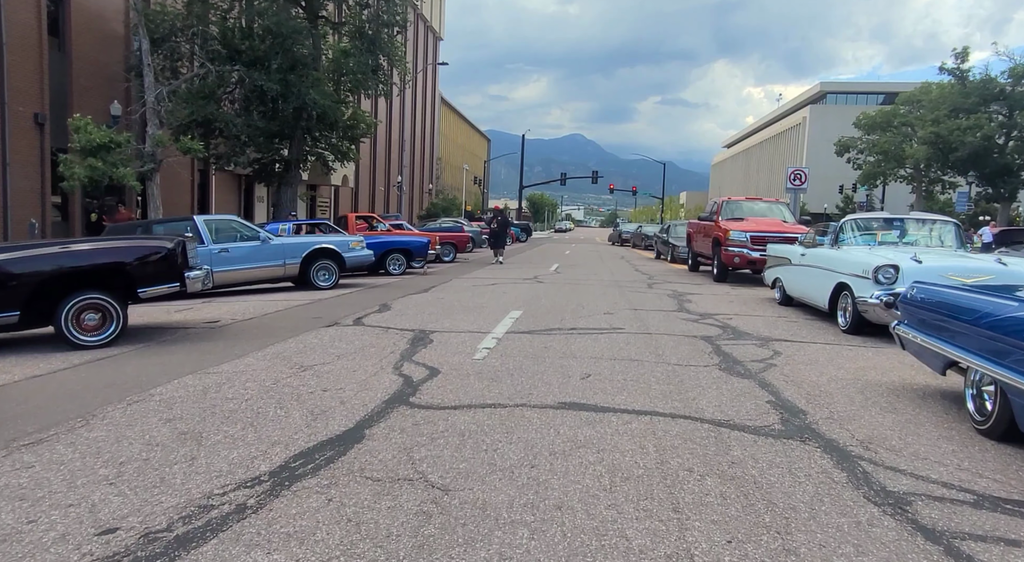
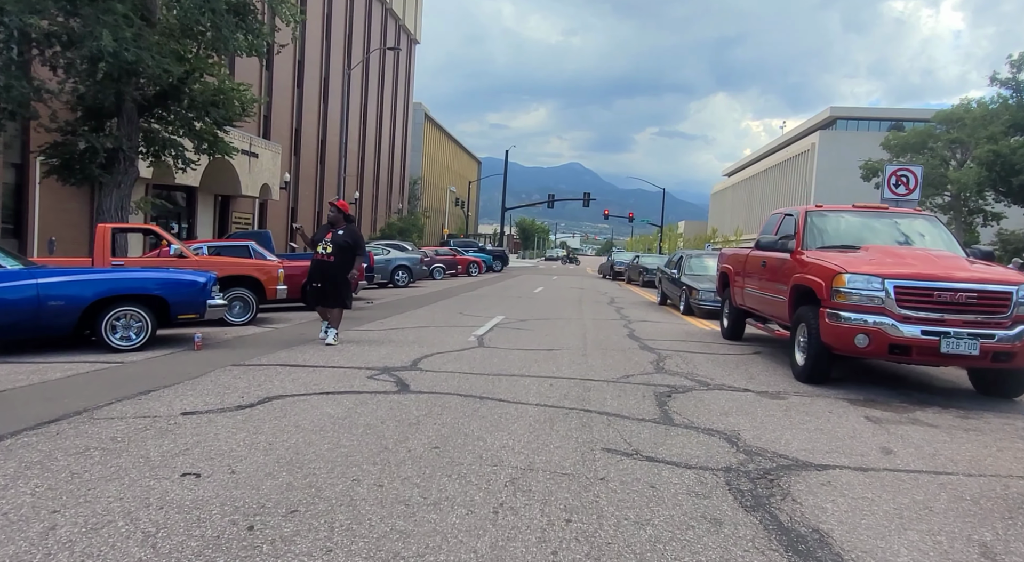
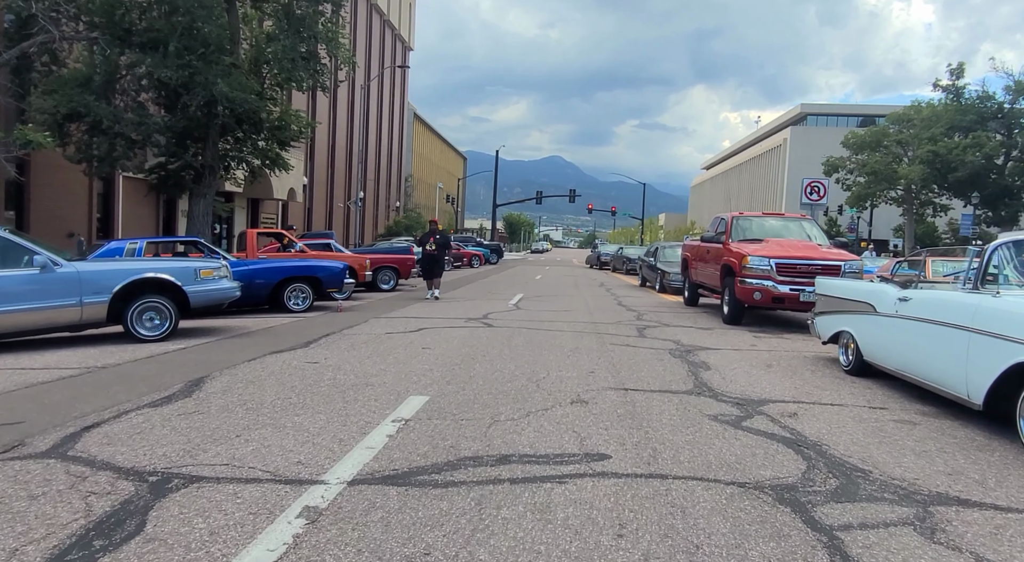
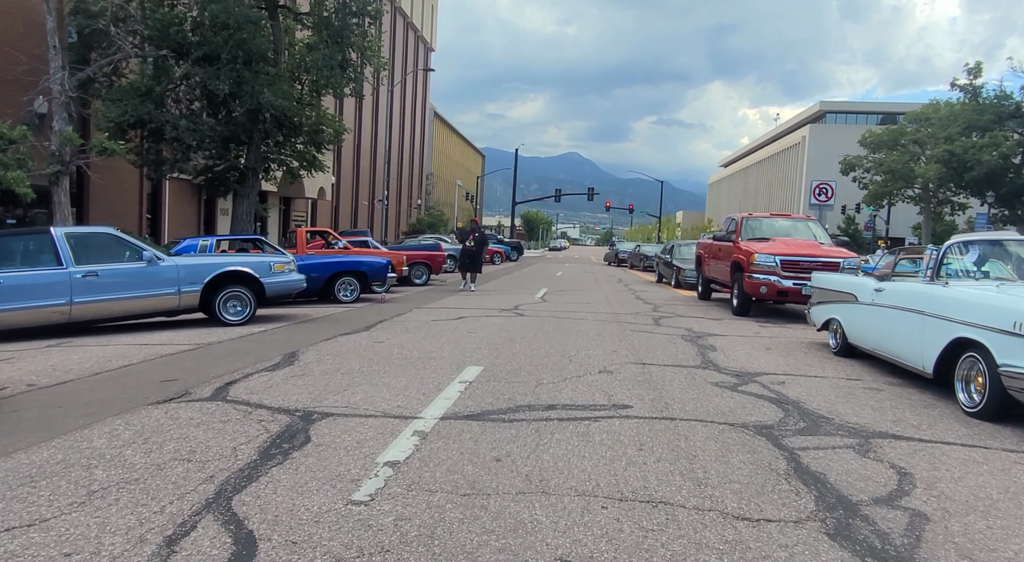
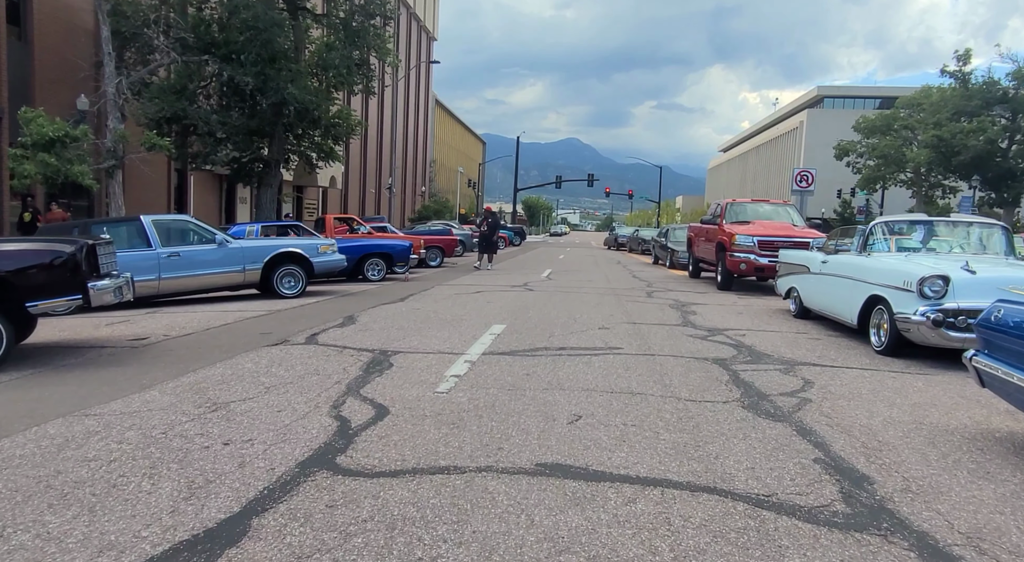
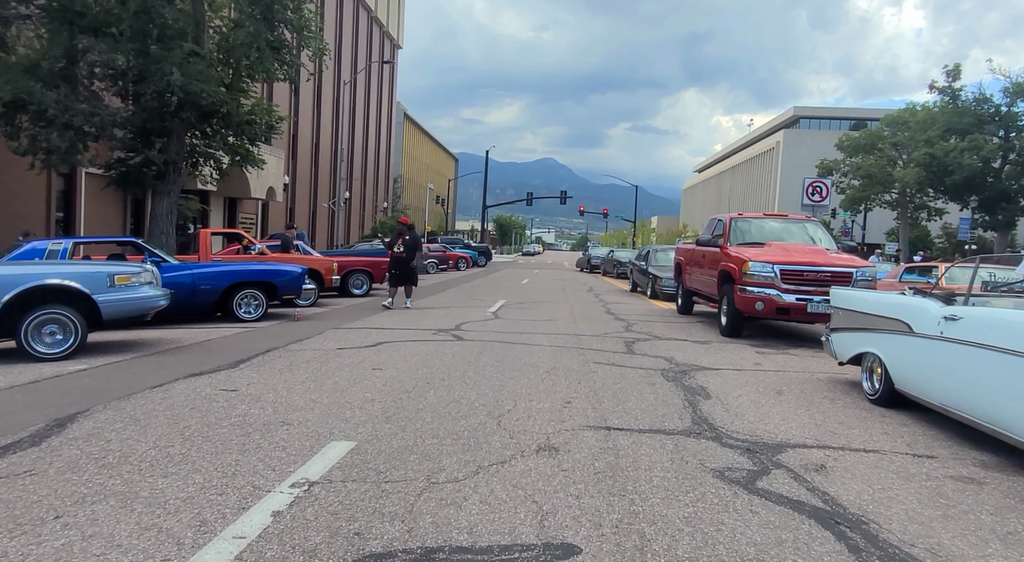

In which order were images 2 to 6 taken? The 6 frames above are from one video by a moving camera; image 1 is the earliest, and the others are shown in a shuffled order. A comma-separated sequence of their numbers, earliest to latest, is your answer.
5, 4, 3, 6, 2
